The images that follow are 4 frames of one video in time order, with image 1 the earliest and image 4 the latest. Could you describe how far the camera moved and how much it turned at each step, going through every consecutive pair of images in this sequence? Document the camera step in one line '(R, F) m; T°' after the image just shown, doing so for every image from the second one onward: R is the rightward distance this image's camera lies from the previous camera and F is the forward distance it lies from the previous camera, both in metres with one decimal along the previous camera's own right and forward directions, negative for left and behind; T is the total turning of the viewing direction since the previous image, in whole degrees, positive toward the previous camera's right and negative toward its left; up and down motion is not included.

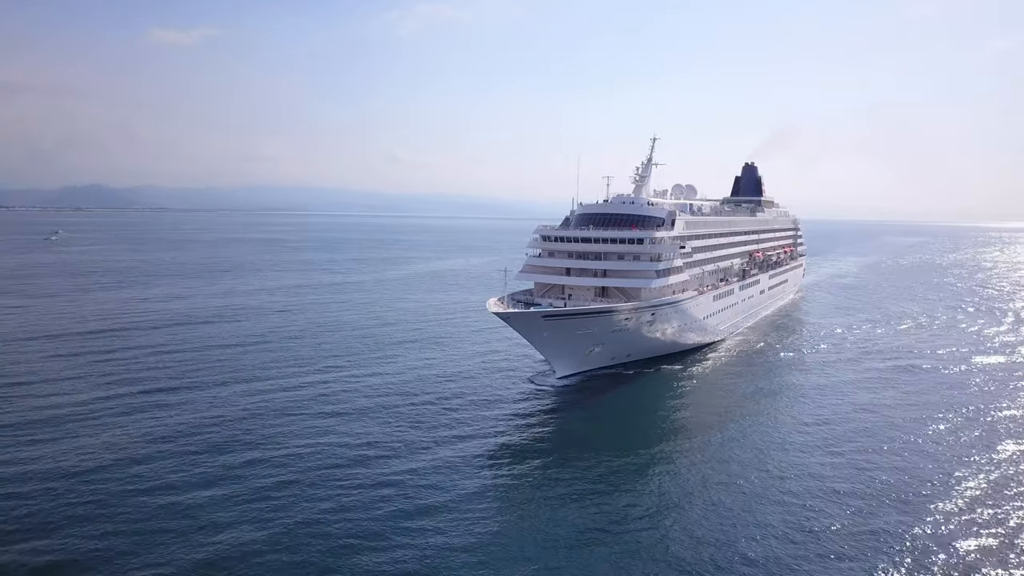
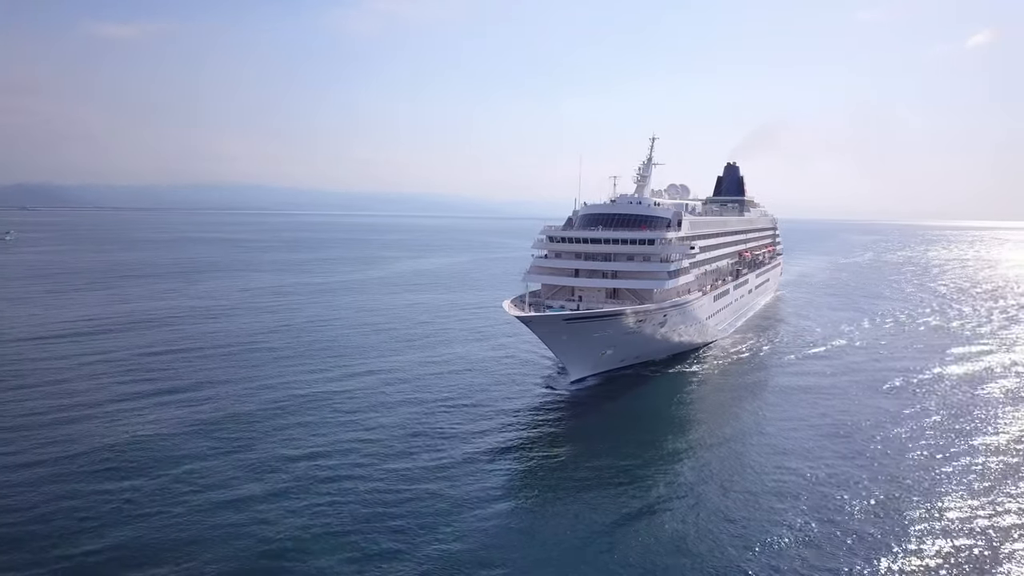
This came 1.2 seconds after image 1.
(-1.7, 0.0) m; 0°
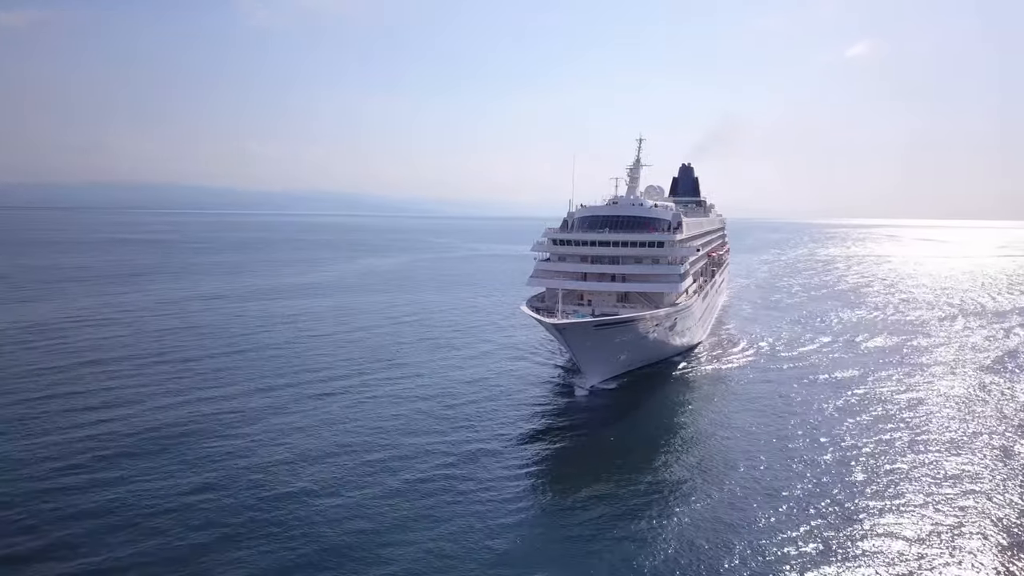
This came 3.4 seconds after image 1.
(-3.5, +0.2) m; 0°
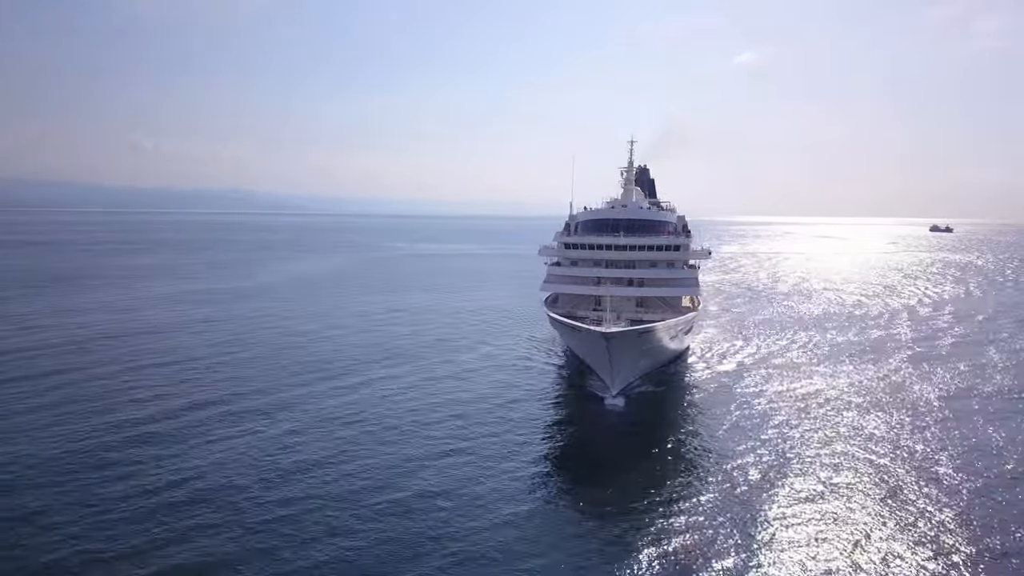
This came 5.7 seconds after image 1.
(-4.6, -0.6) m; 0°
